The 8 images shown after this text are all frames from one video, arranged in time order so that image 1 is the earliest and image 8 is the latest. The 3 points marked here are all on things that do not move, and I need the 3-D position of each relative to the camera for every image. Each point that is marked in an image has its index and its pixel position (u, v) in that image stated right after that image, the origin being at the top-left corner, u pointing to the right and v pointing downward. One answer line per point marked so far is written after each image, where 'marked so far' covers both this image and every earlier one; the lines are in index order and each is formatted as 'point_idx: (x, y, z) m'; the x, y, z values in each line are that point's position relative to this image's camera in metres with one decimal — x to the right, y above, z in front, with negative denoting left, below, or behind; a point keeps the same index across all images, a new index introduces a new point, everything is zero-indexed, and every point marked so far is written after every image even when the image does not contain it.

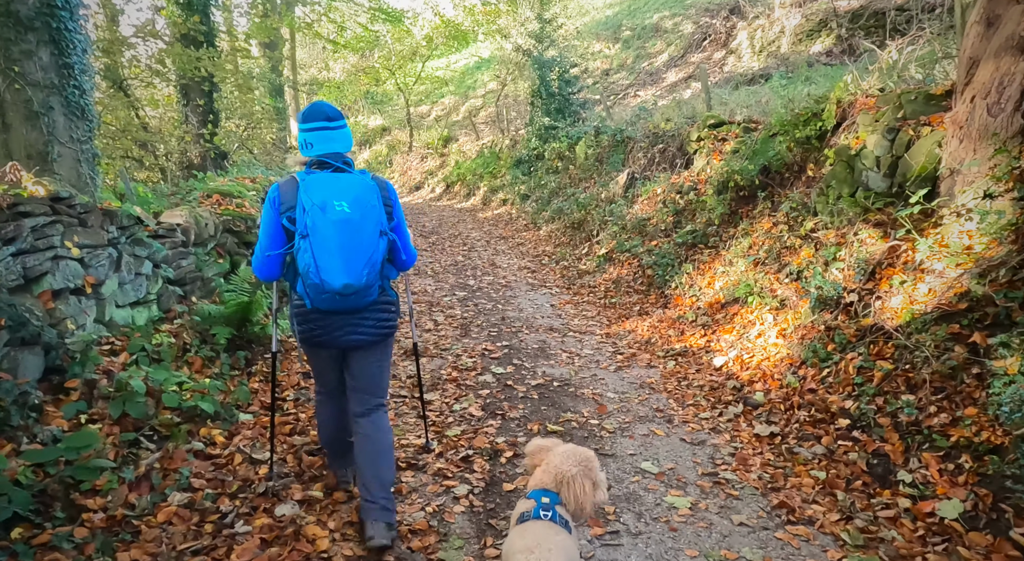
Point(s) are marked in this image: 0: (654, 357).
0: (+1.4, -0.7, +6.8) m
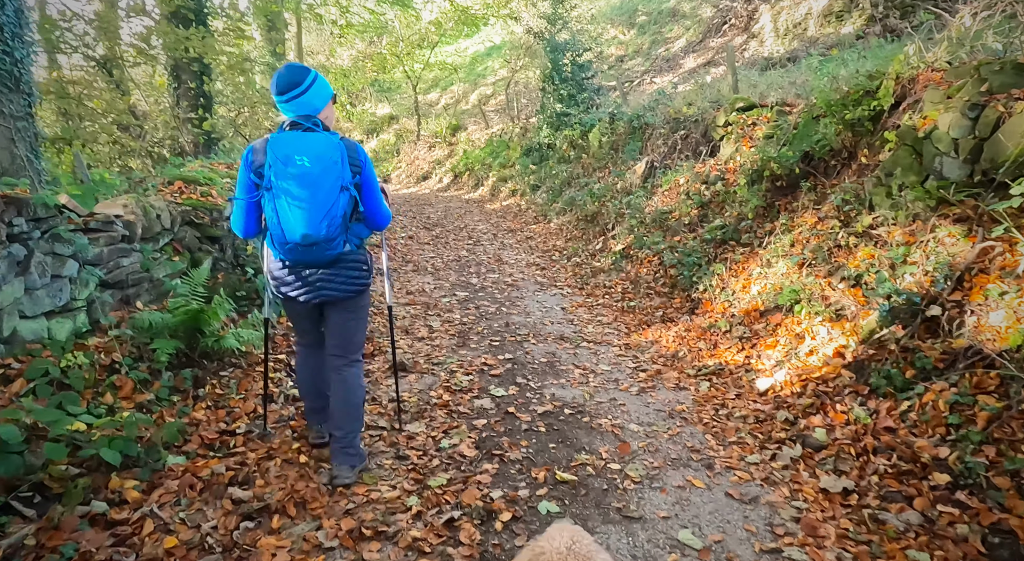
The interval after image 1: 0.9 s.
0: (+1.4, -0.8, +5.7) m
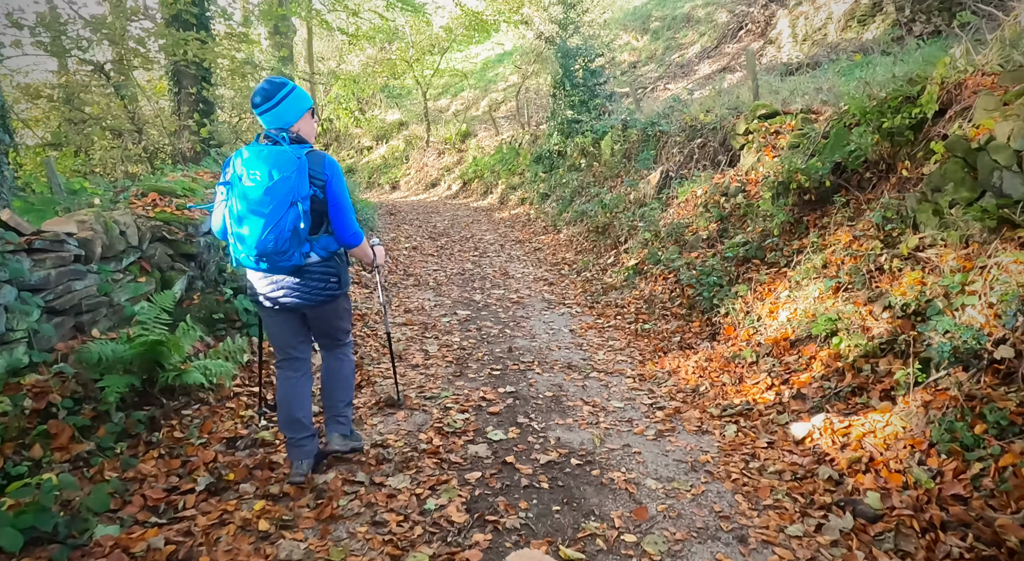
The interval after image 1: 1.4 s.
0: (+1.4, -1.0, +5.1) m
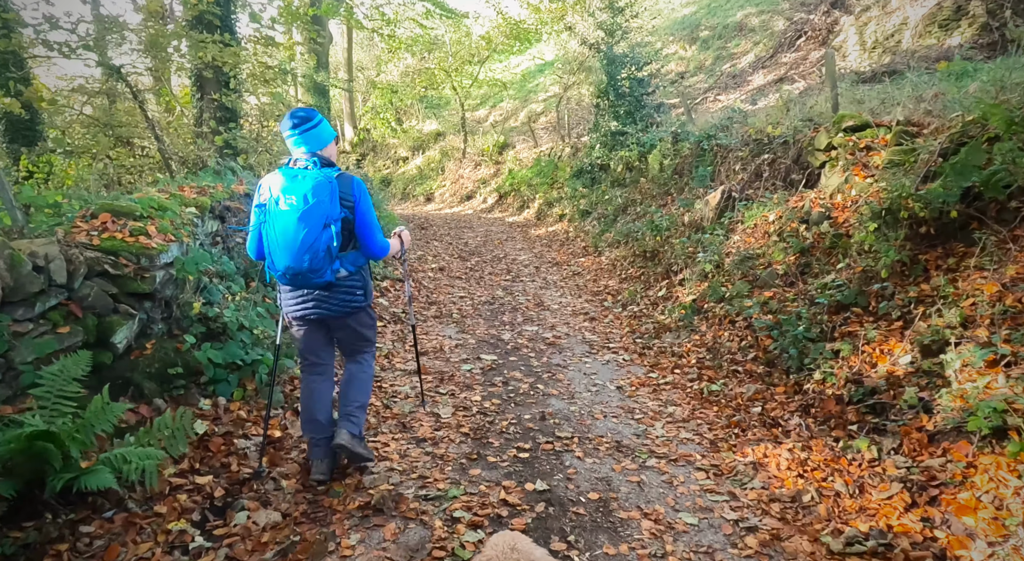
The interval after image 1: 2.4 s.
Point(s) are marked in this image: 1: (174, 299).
0: (+1.6, -1.4, +3.6) m
1: (-2.5, -0.1, +5.2) m
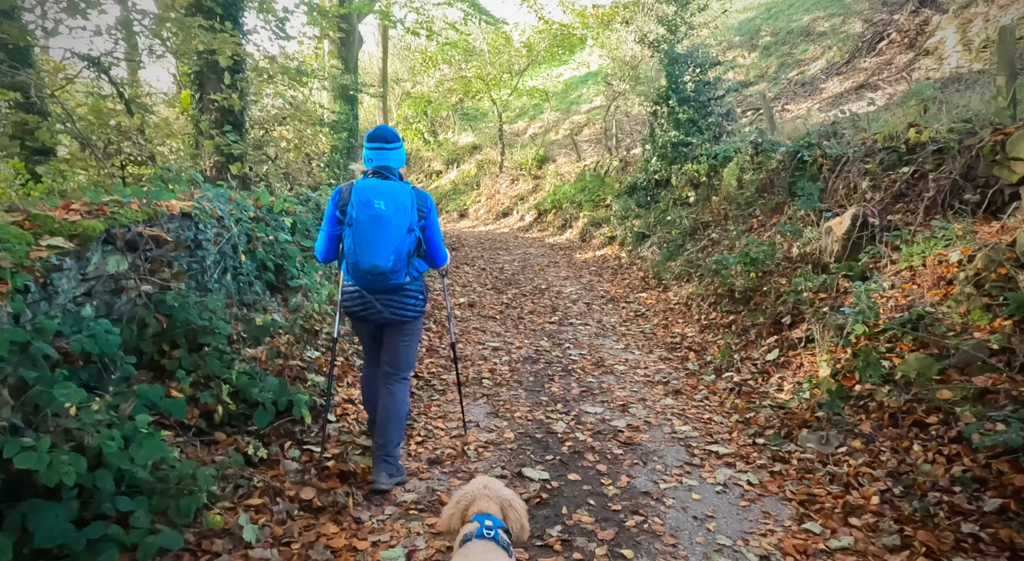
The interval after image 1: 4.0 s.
0: (+1.8, -1.8, +0.8) m
1: (-2.2, -0.6, +2.7) m
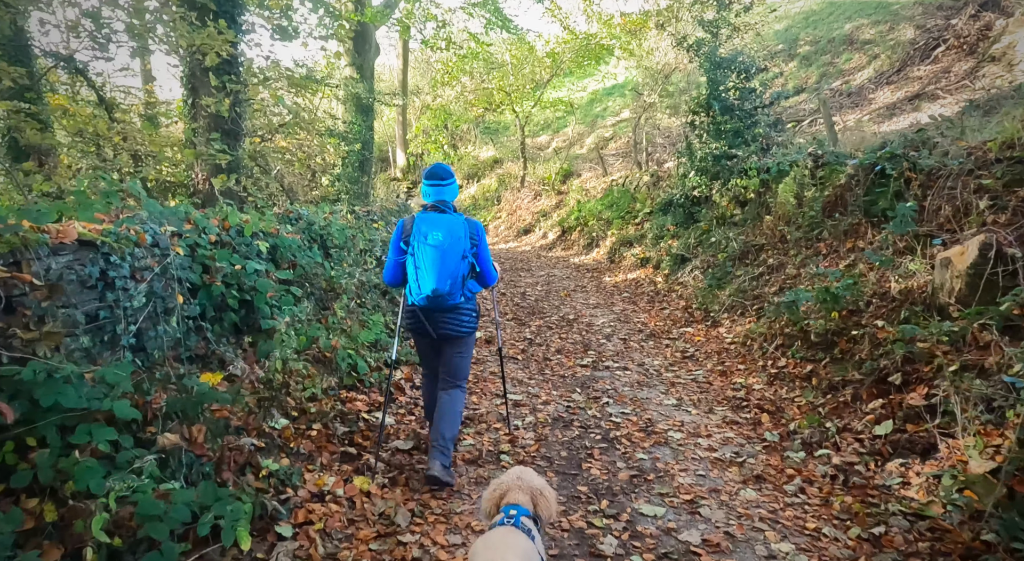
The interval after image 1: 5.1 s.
0: (+1.8, -2.1, -0.9) m
1: (-2.1, -0.8, +1.1) m
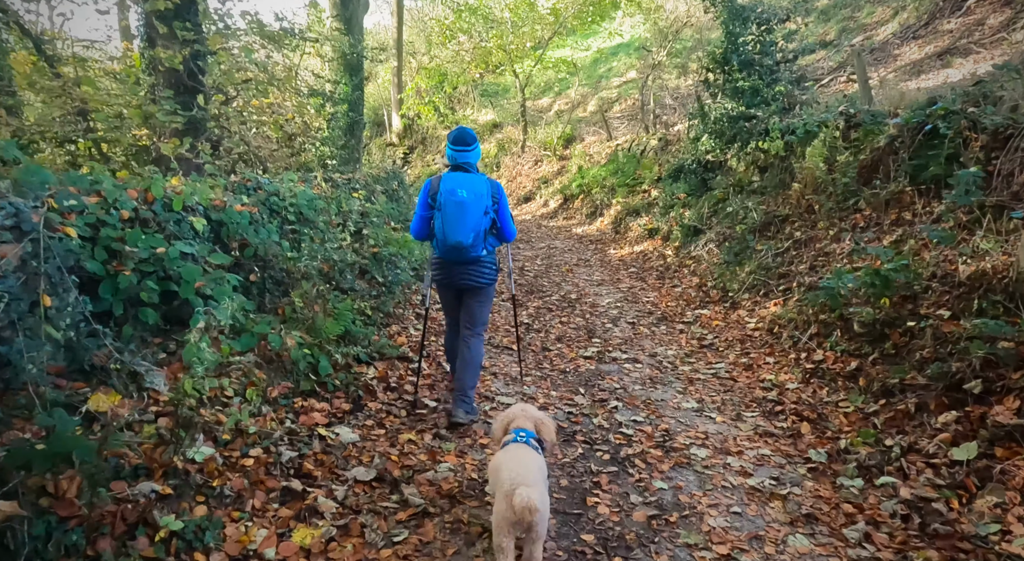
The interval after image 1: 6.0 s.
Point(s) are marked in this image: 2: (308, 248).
0: (+1.7, -2.3, -2.0) m
1: (-2.2, -0.9, -0.1) m
2: (-2.2, +0.4, +7.5) m
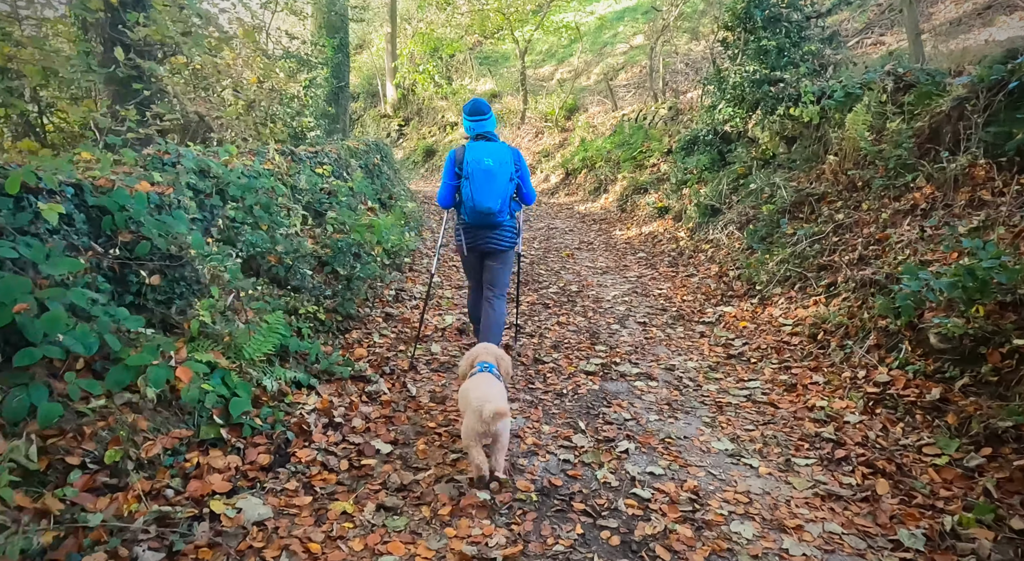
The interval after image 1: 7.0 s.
0: (+1.5, -2.6, -3.4) m
1: (-2.4, -1.2, -1.5) m
2: (-2.3, +0.4, +6.0) m
